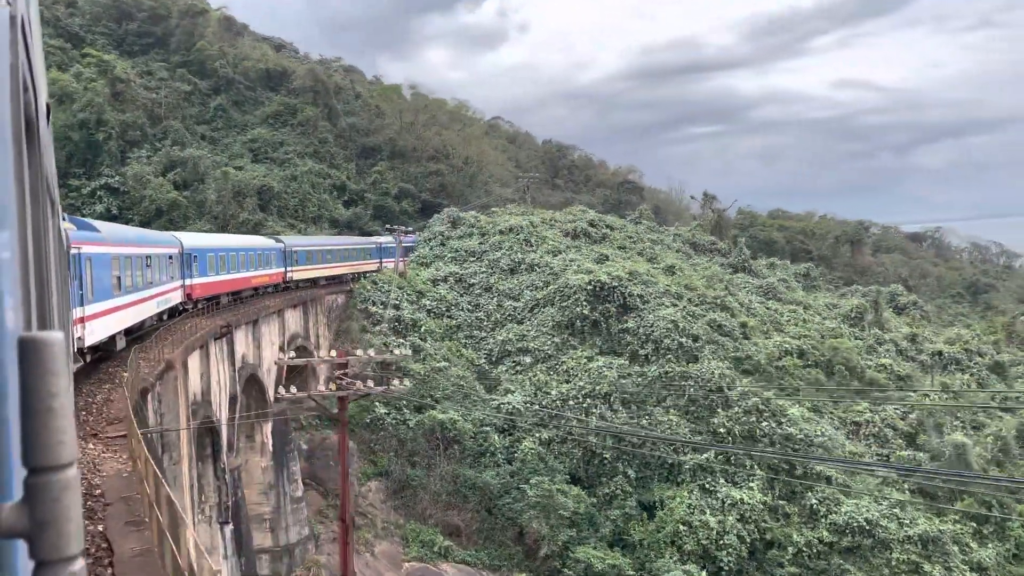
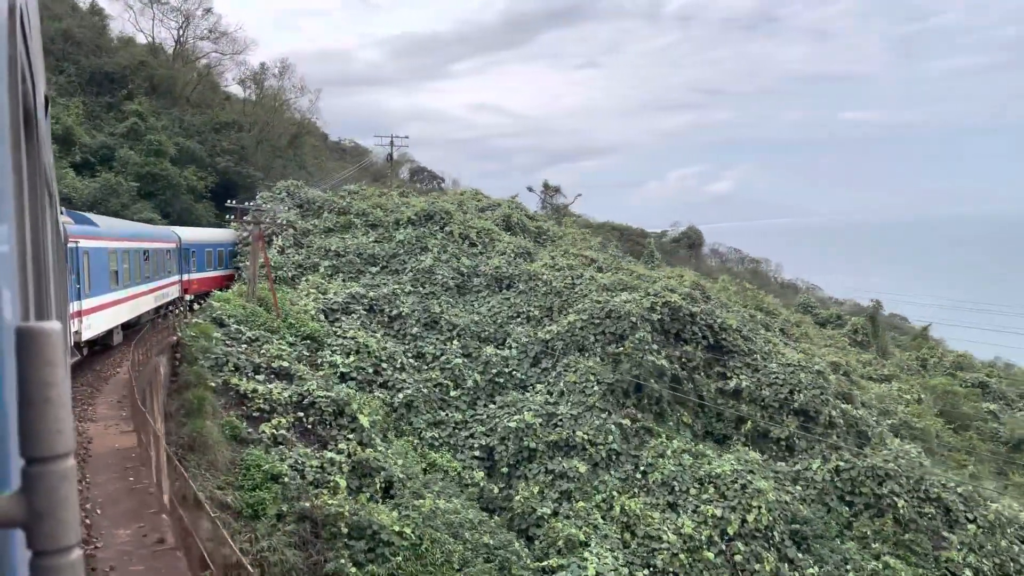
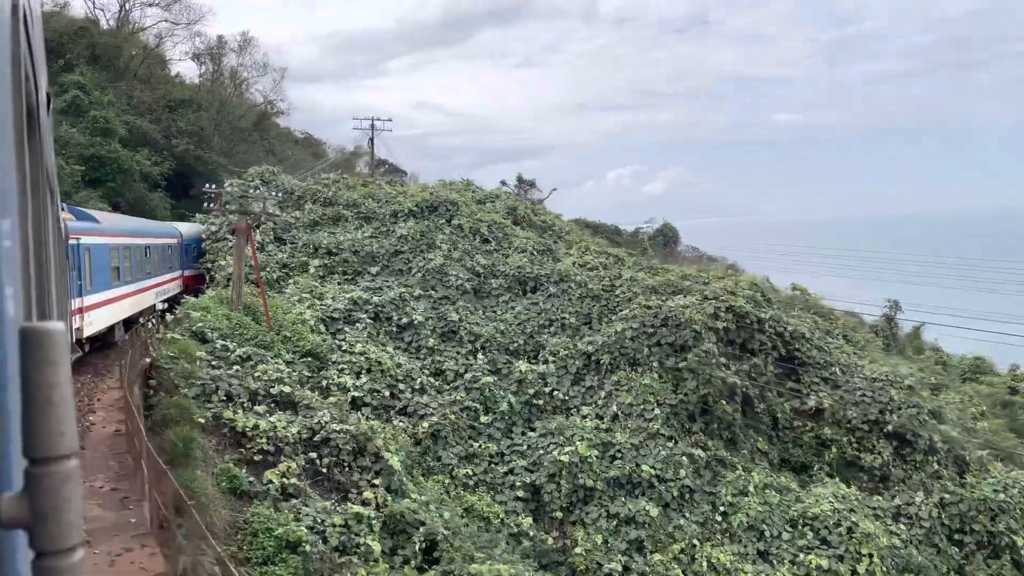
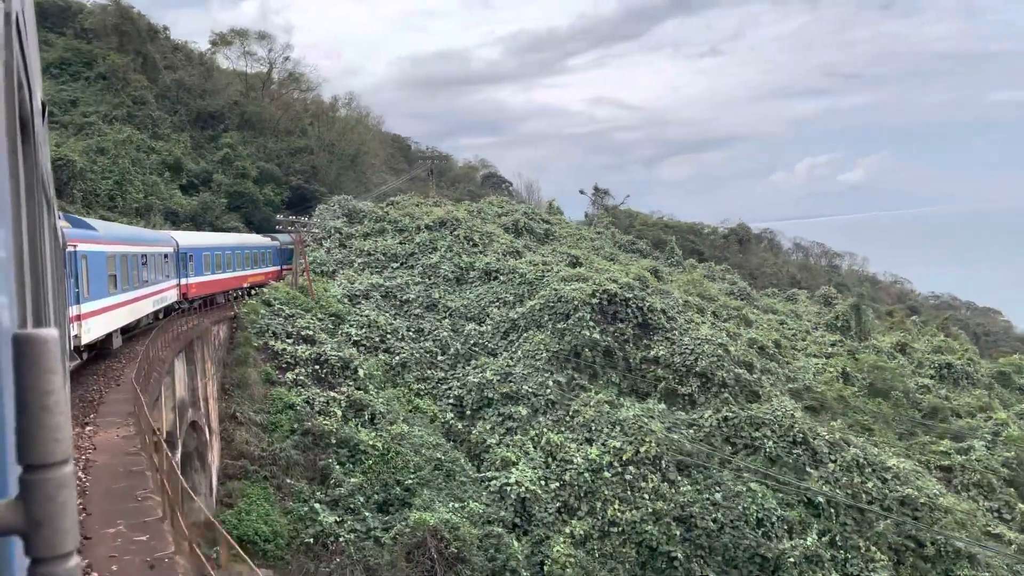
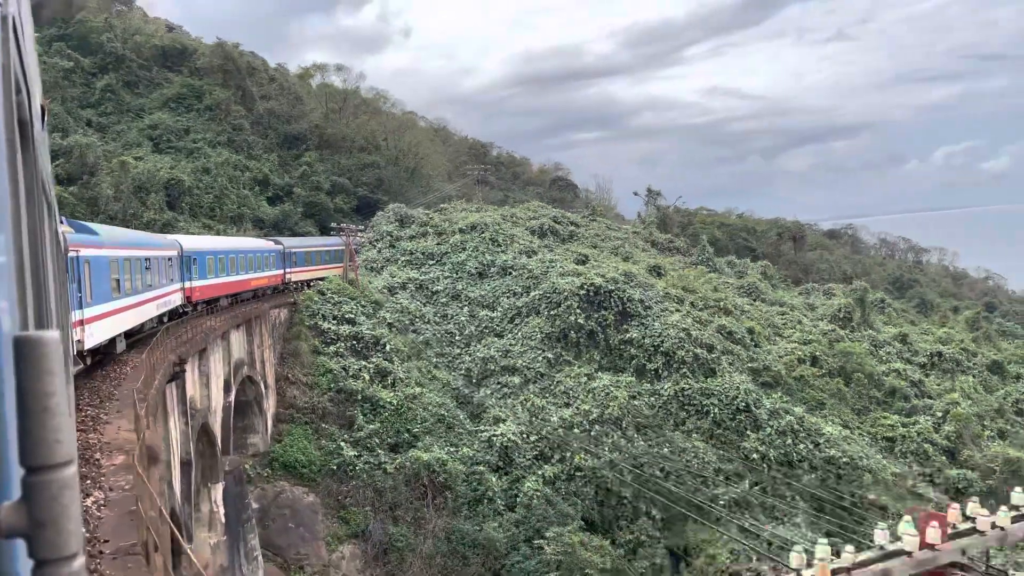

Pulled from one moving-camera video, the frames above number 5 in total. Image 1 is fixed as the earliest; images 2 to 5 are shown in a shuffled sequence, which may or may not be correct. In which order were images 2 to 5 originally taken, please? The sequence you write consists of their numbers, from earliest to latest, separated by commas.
5, 4, 2, 3
